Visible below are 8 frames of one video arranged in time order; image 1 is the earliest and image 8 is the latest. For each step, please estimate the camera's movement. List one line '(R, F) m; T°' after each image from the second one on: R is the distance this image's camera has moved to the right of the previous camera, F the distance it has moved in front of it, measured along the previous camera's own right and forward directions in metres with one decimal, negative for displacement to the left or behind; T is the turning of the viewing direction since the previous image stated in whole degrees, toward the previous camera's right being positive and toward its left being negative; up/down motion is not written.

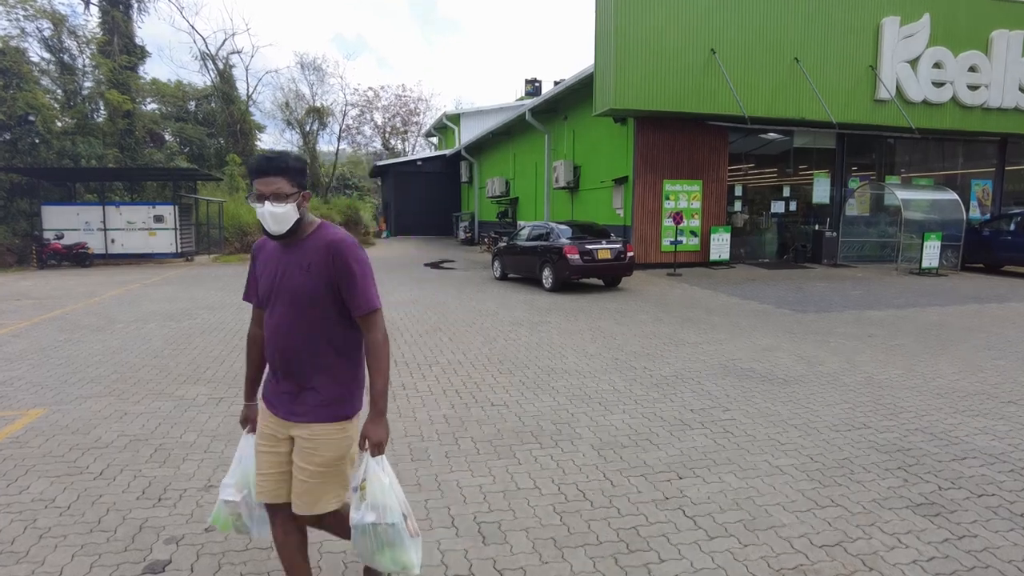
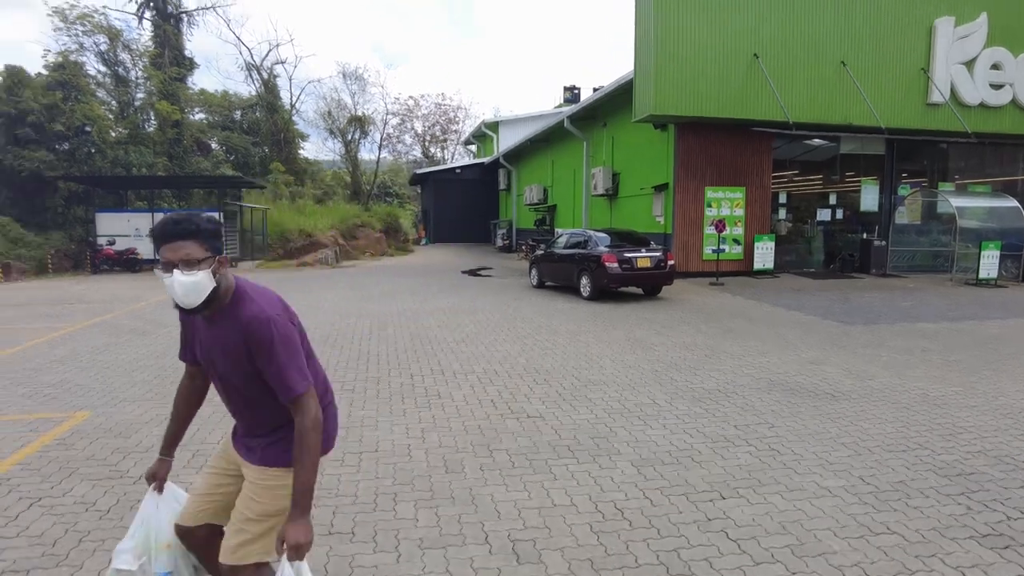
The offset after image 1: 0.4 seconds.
(0.0, +0.1) m; -3°
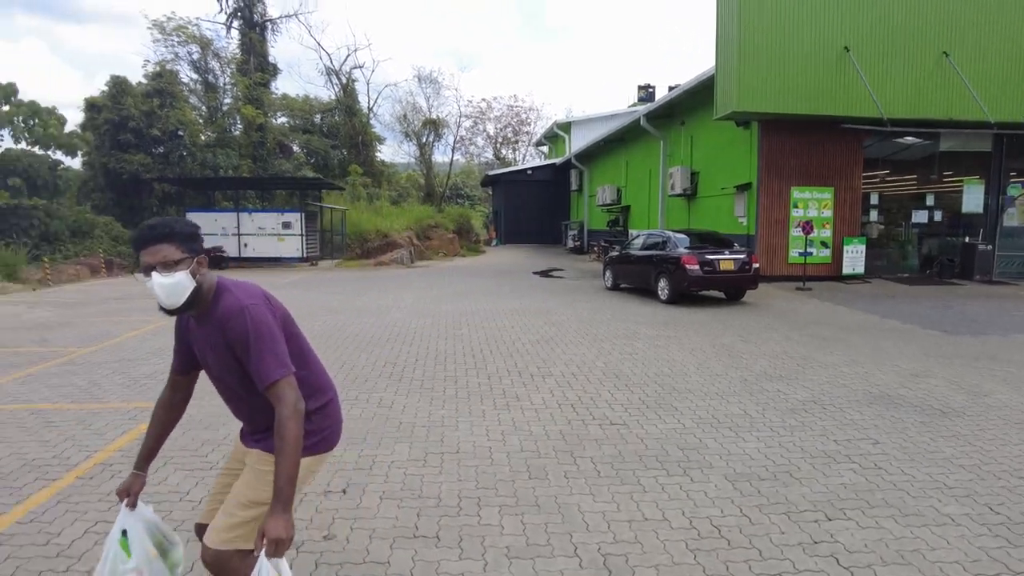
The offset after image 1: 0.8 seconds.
(-0.1, +0.1) m; -6°
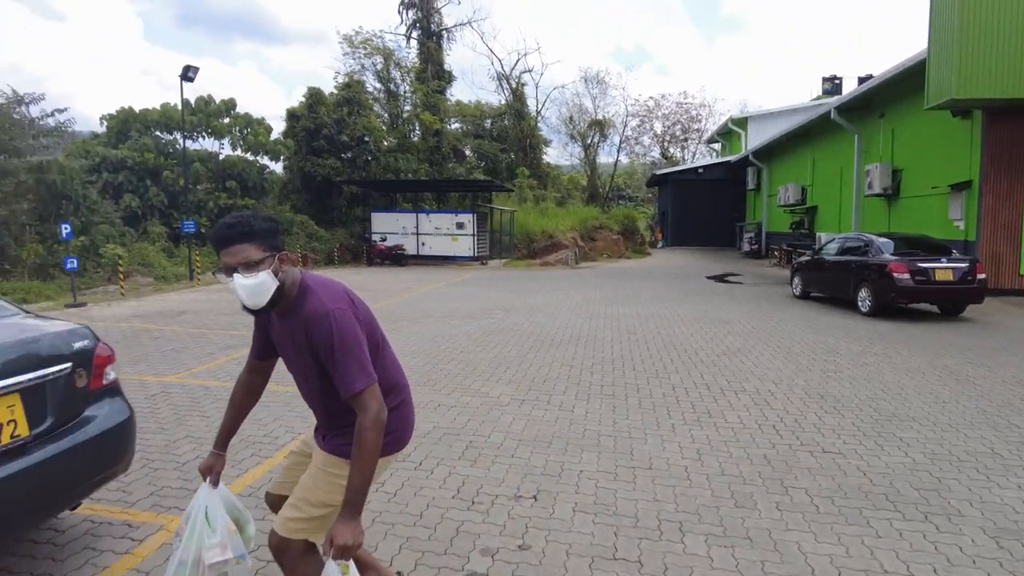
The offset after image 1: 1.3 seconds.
(-0.3, +0.2) m; -14°
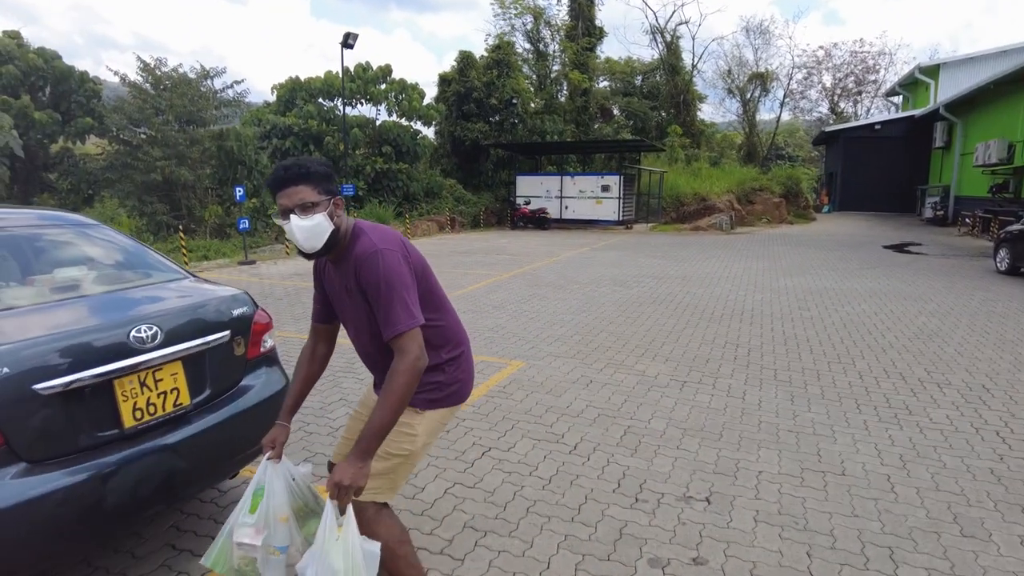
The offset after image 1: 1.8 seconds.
(-0.2, +0.4) m; -12°
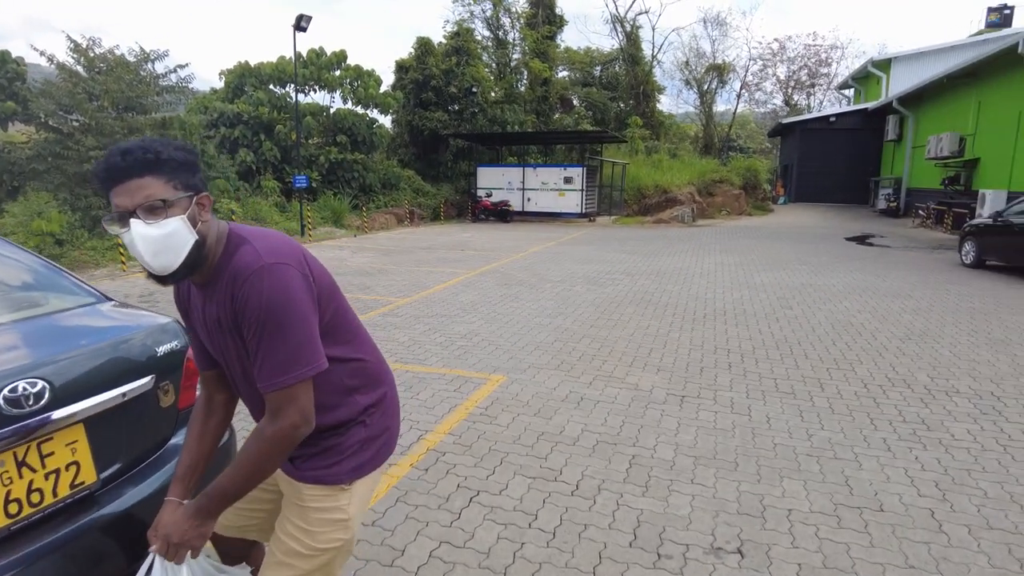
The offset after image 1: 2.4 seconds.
(-0.2, +0.6) m; +4°
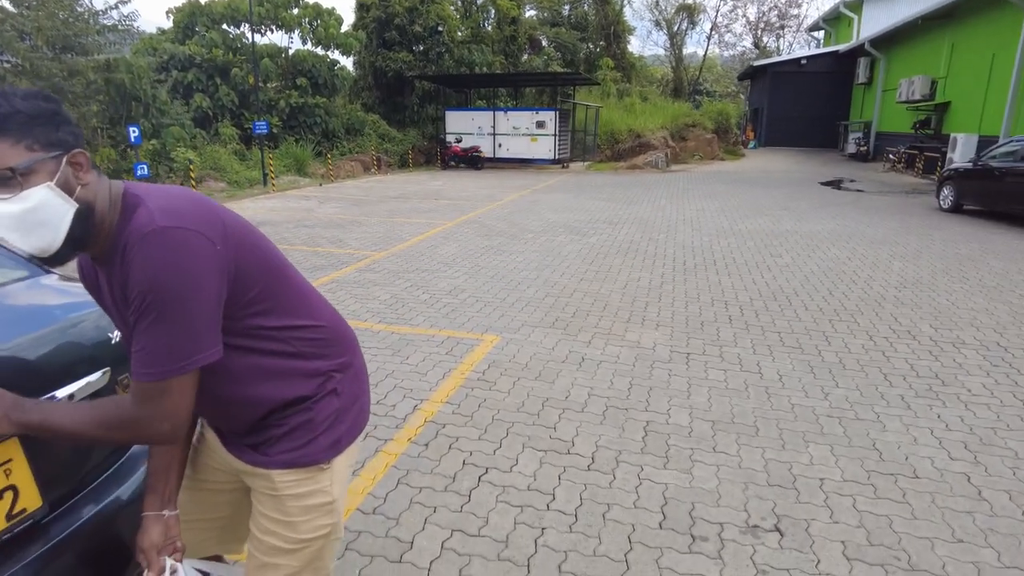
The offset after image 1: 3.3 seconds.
(-0.2, +0.4) m; +3°
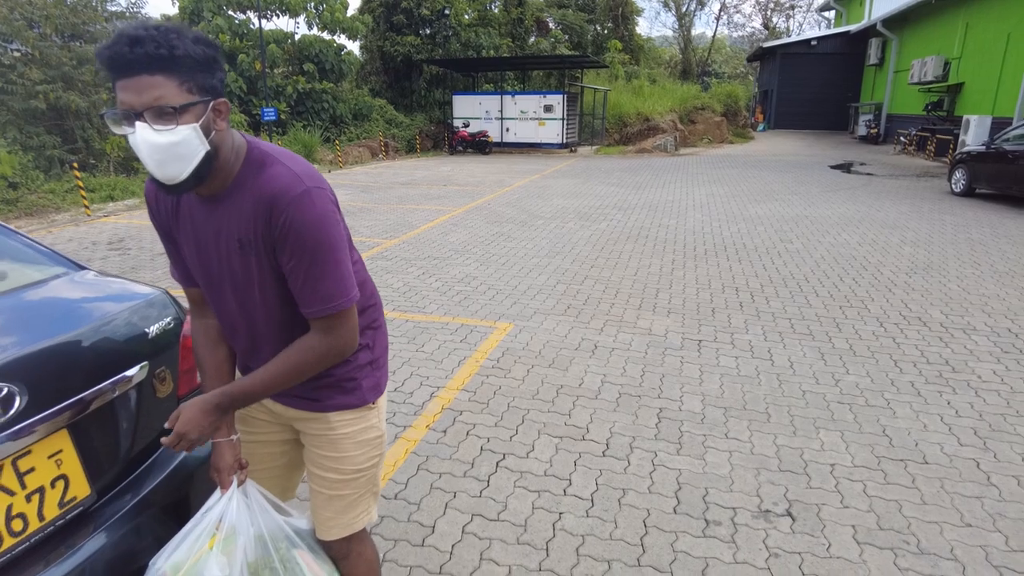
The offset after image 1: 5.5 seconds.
(0.0, -0.1) m; -1°
